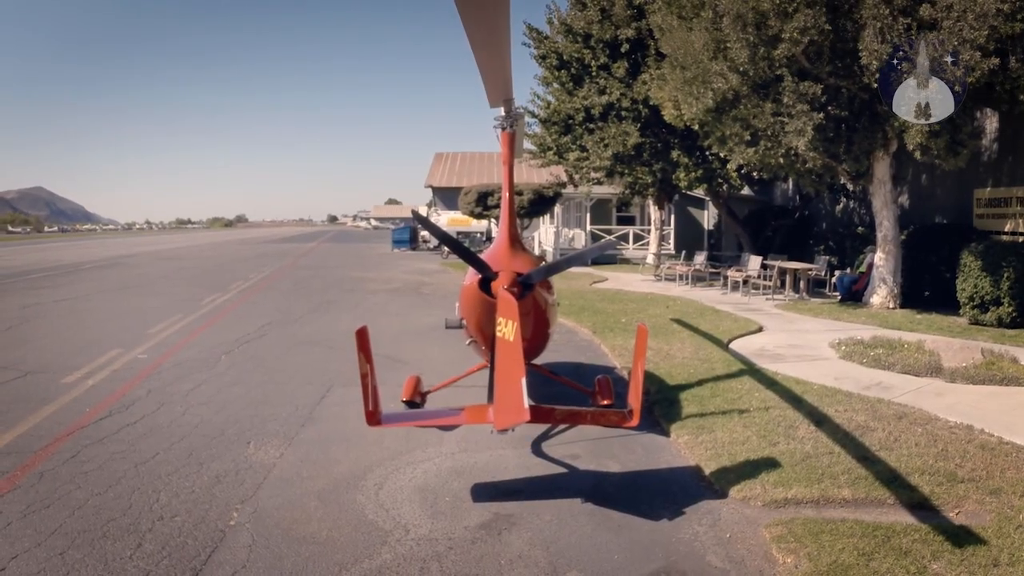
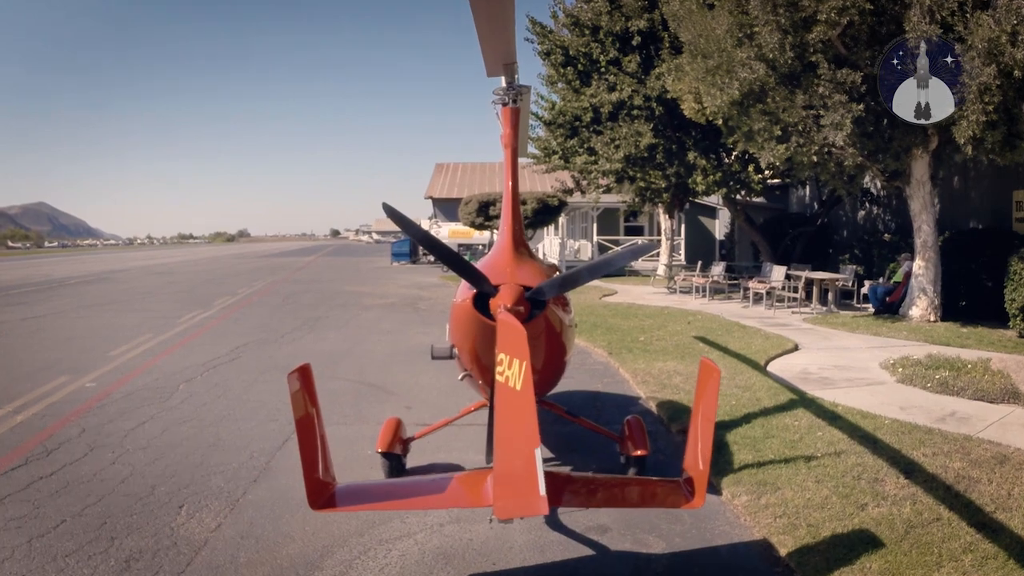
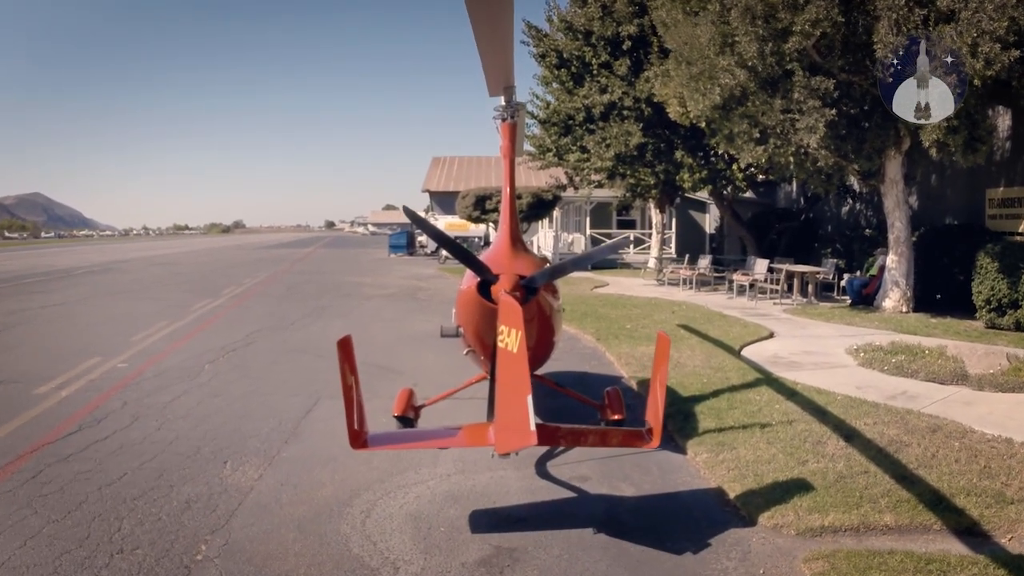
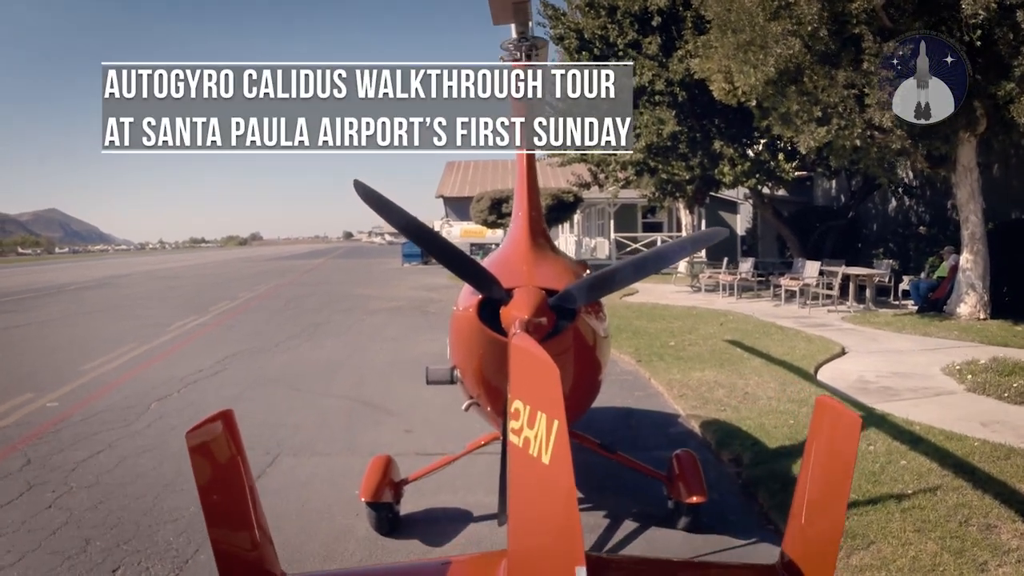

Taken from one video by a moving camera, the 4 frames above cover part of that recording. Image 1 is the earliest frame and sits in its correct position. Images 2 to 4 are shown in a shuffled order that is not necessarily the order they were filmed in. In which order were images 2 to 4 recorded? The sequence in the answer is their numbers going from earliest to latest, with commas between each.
3, 2, 4
